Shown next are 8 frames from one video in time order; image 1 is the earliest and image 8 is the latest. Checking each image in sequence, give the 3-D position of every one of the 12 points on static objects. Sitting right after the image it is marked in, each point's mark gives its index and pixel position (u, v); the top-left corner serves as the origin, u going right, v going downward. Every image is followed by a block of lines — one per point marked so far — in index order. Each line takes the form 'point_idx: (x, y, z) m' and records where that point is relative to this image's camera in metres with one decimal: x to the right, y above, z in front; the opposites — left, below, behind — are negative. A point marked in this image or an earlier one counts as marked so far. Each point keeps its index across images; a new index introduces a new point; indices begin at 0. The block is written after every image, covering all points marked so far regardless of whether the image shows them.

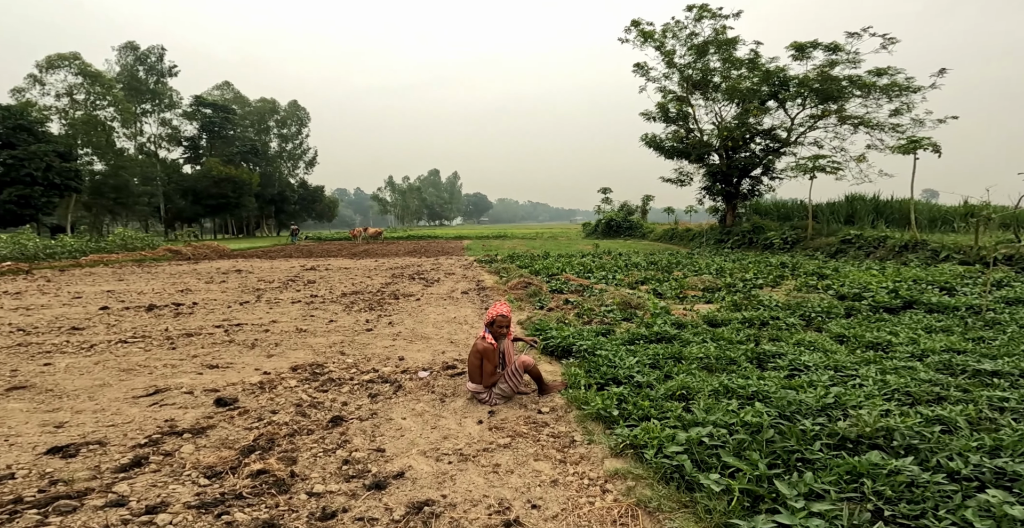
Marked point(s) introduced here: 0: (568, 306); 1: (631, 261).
0: (+1.0, -0.7, +10.2) m
1: (+3.2, +0.1, +16.4) m
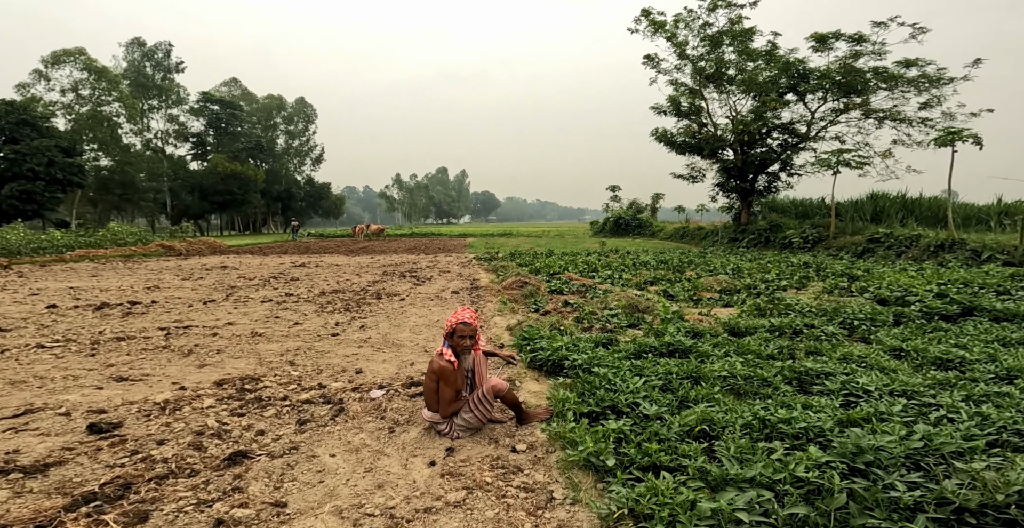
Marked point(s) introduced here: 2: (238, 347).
0: (+0.8, -0.7, +8.9) m
1: (+3.2, +0.1, +15.1) m
2: (-3.1, -0.9, +6.9) m
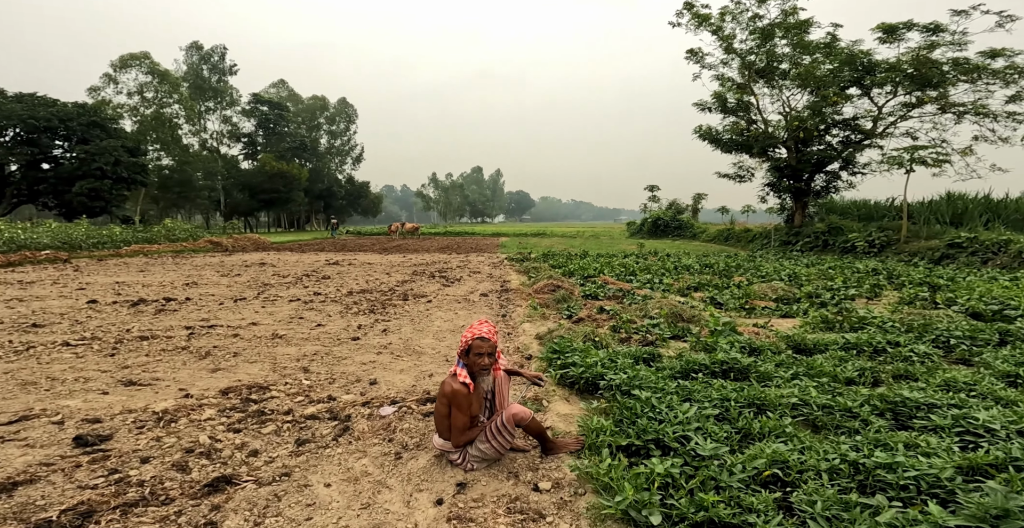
0: (+1.3, -0.7, +8.2) m
1: (+3.9, 0.0, +14.3) m
2: (-2.8, -0.9, +6.5) m
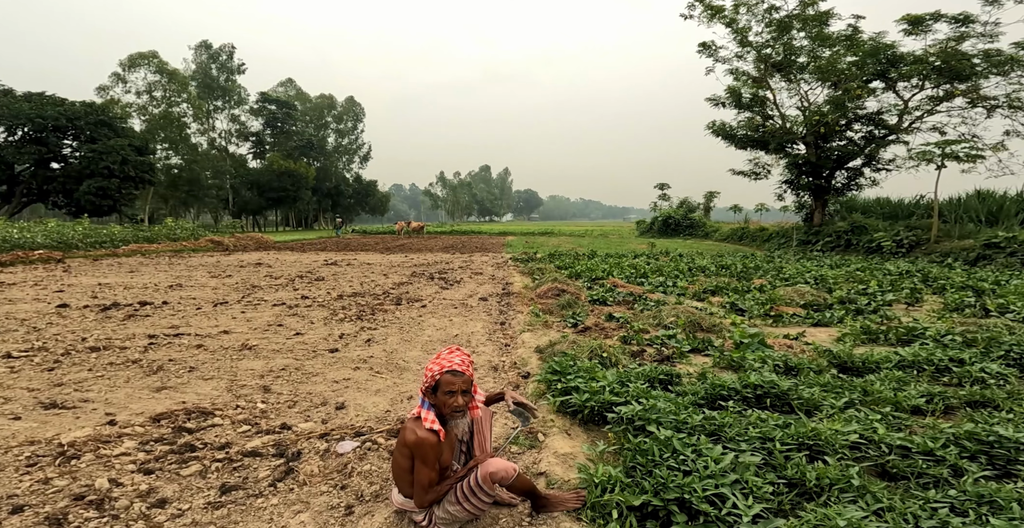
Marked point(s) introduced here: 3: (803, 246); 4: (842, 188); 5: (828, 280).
0: (+1.2, -0.7, +7.3) m
1: (+4.0, 0.0, +13.4) m
2: (-2.9, -1.0, +5.6) m
3: (+8.6, +0.5, +18.4) m
4: (+9.9, +2.3, +18.5) m
5: (+5.3, -0.3, +10.4) m
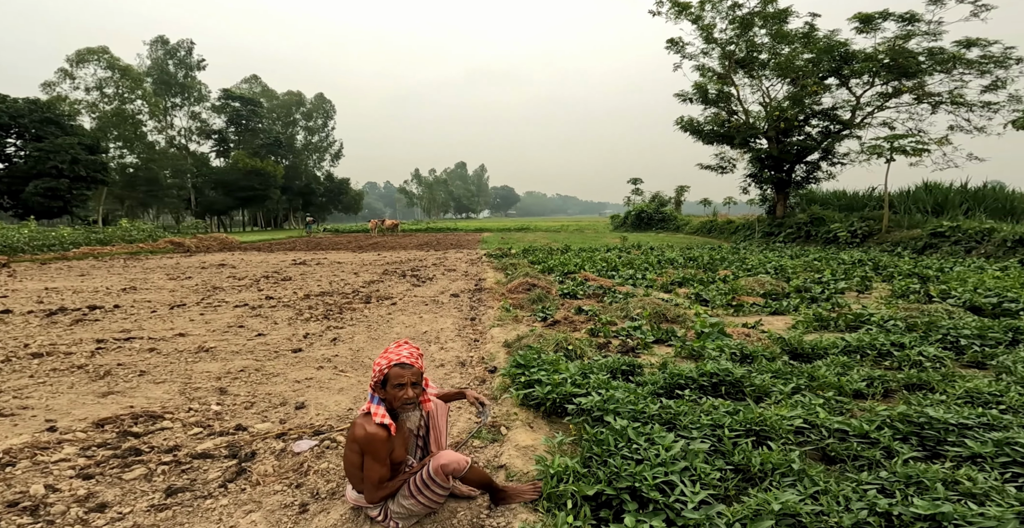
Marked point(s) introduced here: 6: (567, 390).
0: (+0.8, -0.7, +7.4) m
1: (+3.4, +0.2, +13.5) m
2: (-3.2, -1.0, +5.5) m
3: (+7.8, +0.8, +18.7) m
4: (+9.0, +2.6, +18.9) m
5: (+4.8, -0.1, +10.6) m
6: (+0.4, -0.9, +4.3) m
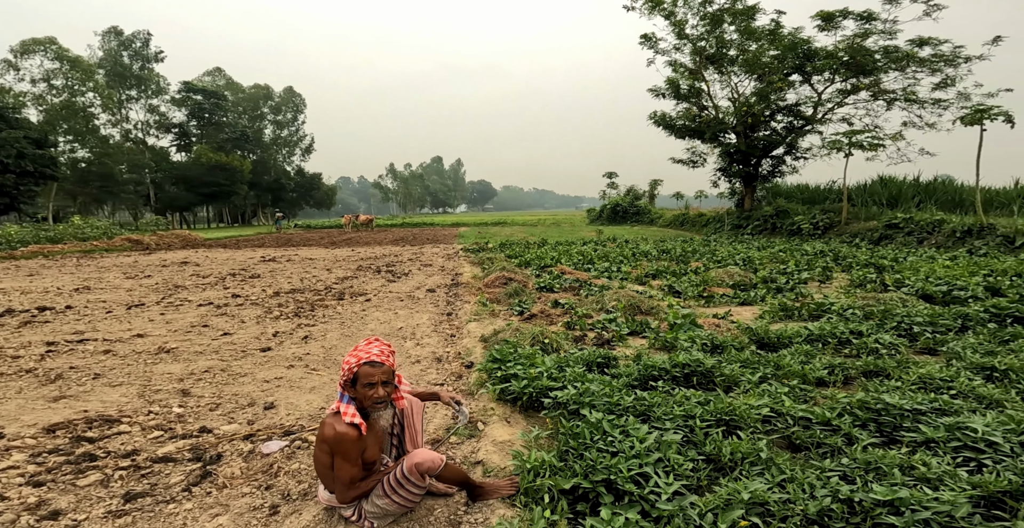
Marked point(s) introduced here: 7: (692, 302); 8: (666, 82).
0: (+0.6, -0.6, +7.4) m
1: (+2.9, +0.3, +13.5) m
2: (-3.4, -1.0, +5.4) m
3: (+7.1, +1.1, +18.9) m
4: (+8.3, +2.9, +19.1) m
5: (+4.4, +0.1, +10.7) m
6: (+0.2, -0.8, +4.3) m
7: (+2.3, -0.5, +7.6) m
8: (+5.1, +6.0, +19.8) m
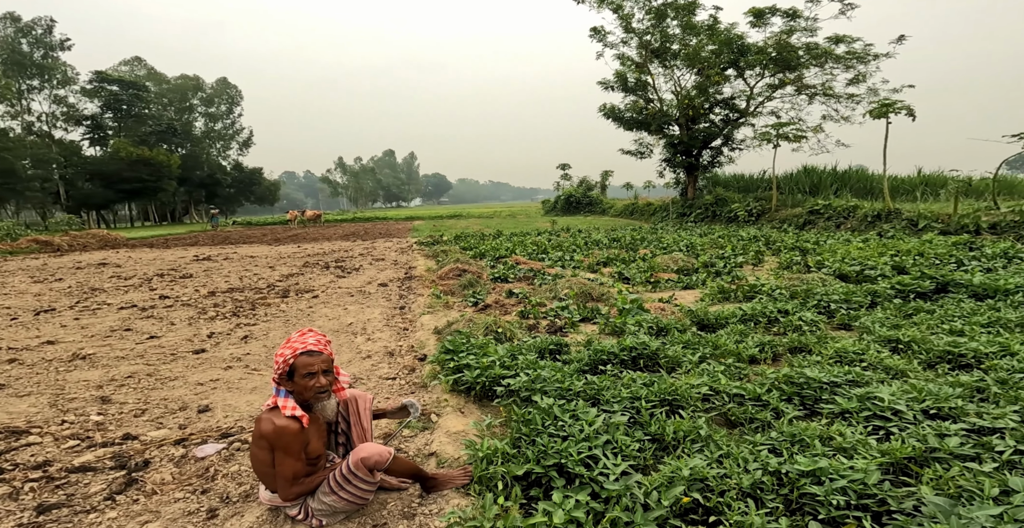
0: (0.0, -0.5, +7.4) m
1: (+1.8, +0.6, +13.7) m
2: (-3.8, -1.0, +5.1) m
3: (+5.6, +1.5, +19.3) m
4: (+6.8, +3.3, +19.6) m
5: (+3.6, +0.3, +11.0) m
6: (-0.1, -0.8, +4.3) m
7: (+1.7, -0.3, +7.8) m
8: (+3.5, +6.4, +20.0) m
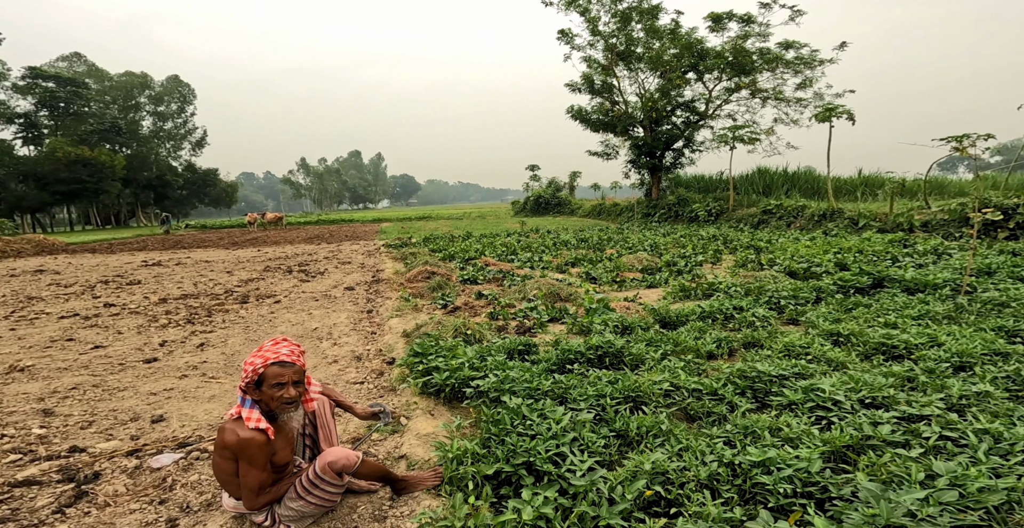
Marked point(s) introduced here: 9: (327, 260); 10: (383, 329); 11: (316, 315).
0: (-0.4, -0.5, +7.4) m
1: (+1.1, +0.6, +13.8) m
2: (-4.0, -1.0, +5.0) m
3: (+4.6, +1.5, +19.7) m
4: (+5.7, +3.4, +20.0) m
5: (+3.0, +0.3, +11.2) m
6: (-0.3, -0.8, +4.3) m
7: (+1.3, -0.3, +7.9) m
8: (+2.4, +6.4, +20.3) m
9: (-4.4, +0.1, +14.5) m
10: (-1.4, -0.7, +6.6) m
11: (-2.4, -0.6, +7.5) m
